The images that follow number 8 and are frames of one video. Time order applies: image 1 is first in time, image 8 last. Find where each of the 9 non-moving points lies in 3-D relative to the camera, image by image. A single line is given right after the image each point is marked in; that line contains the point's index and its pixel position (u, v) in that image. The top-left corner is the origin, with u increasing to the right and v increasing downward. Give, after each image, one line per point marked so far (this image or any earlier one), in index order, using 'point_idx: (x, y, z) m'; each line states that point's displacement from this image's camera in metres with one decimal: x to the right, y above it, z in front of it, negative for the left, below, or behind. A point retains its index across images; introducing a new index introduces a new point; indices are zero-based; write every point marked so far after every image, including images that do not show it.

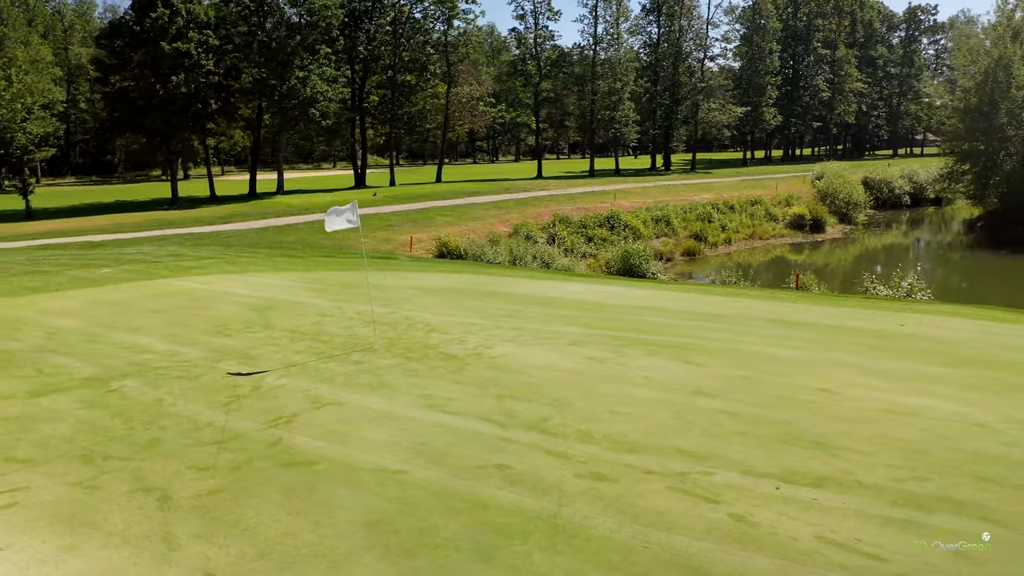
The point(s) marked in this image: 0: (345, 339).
0: (-1.5, -0.5, +7.8) m
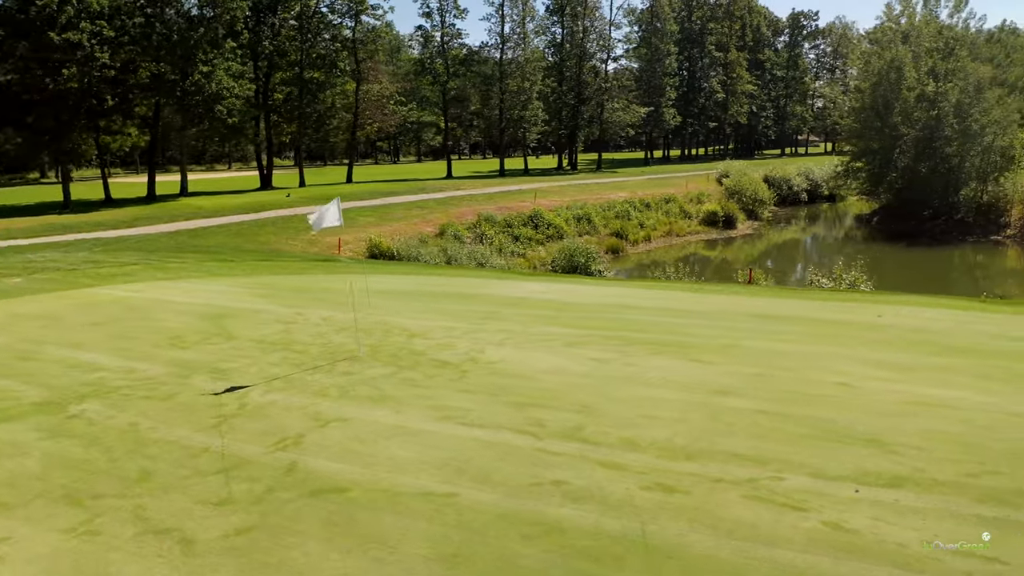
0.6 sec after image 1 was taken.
0: (-1.6, -0.5, +7.1) m
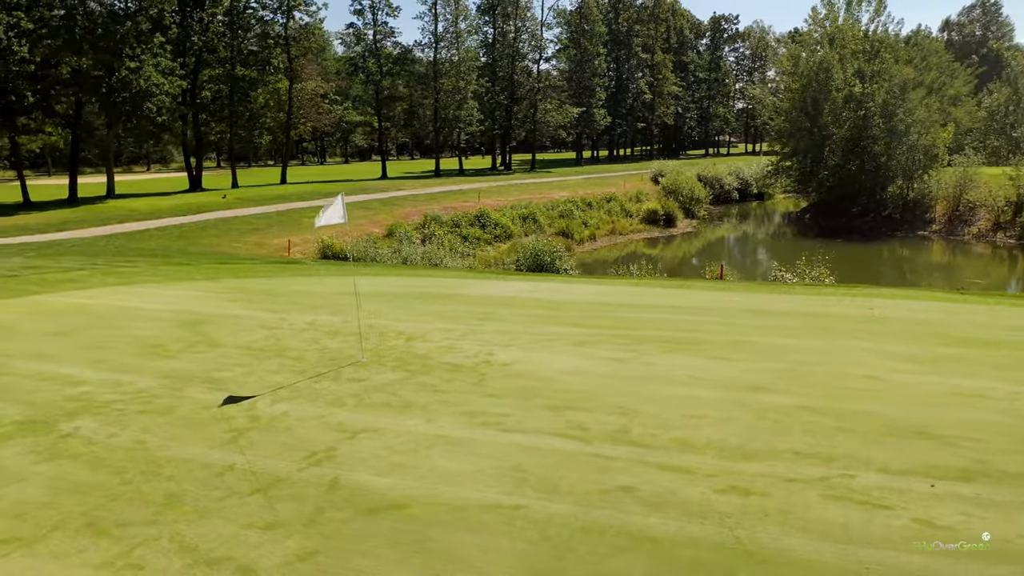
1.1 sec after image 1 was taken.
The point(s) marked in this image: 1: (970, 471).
0: (-1.5, -0.5, +6.7) m
1: (+2.4, -0.9, +4.3) m
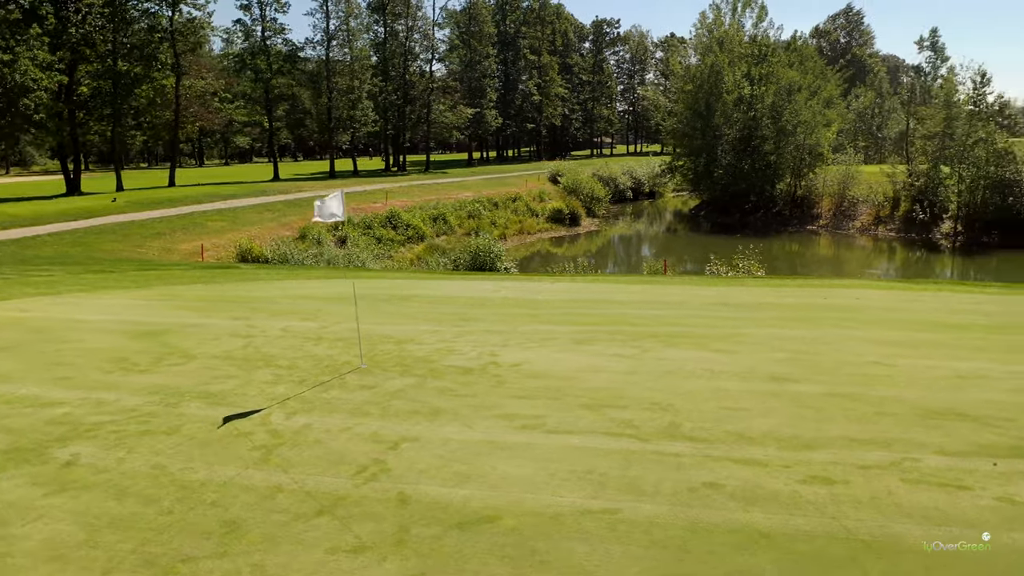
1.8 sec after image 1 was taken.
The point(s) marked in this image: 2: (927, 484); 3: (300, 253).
0: (-1.5, -0.6, +6.3) m
1: (+2.7, -0.9, +4.4) m
2: (+2.0, -1.0, +4.0) m
3: (-4.3, +0.7, +16.9) m
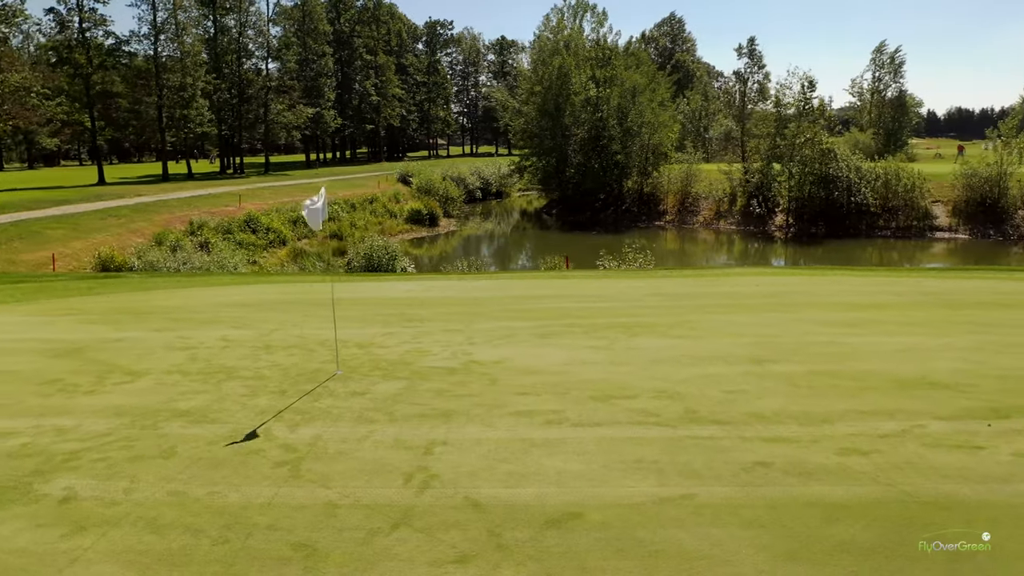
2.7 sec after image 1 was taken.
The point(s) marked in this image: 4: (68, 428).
0: (-1.6, -0.6, +5.9) m
1: (+2.9, -0.7, +4.9) m
2: (+2.3, -0.8, +4.3) m
3: (-6.6, +0.5, +15.7) m
4: (-2.5, -0.8, +4.7) m
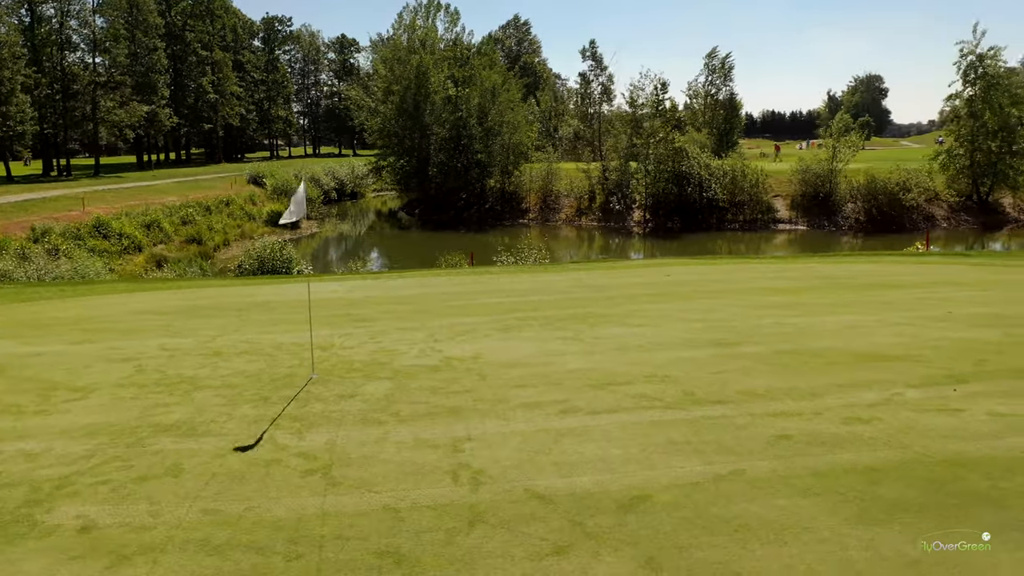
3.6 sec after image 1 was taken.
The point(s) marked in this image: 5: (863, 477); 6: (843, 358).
0: (-1.7, -0.6, +5.5) m
1: (+2.9, -0.6, +5.4) m
2: (+2.4, -0.7, +4.7) m
3: (-8.5, +0.3, +14.2) m
4: (-2.4, -0.8, +4.2) m
5: (+1.6, -0.9, +3.9) m
6: (+2.3, -0.5, +5.8) m
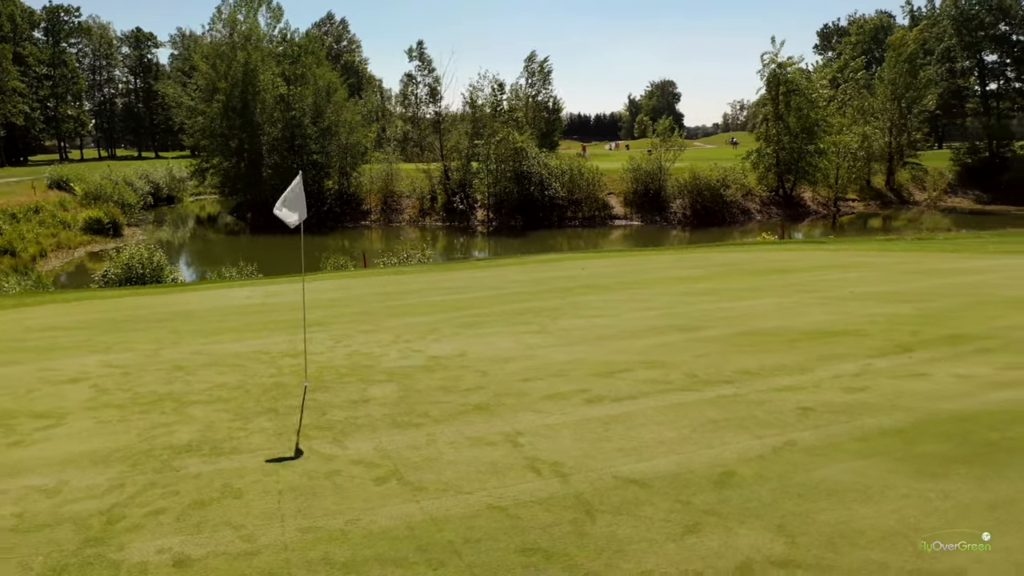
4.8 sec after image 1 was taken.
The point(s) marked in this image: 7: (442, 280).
0: (-1.7, -0.6, +5.1) m
1: (+2.8, -0.4, +6.0) m
2: (+2.5, -0.6, +5.3) m
3: (-10.2, -0.1, +12.0) m
4: (-2.0, -0.9, +3.7) m
5: (+2.0, -0.8, +4.2) m
6: (+2.2, -0.4, +6.3) m
7: (-0.9, +0.1, +9.6) m
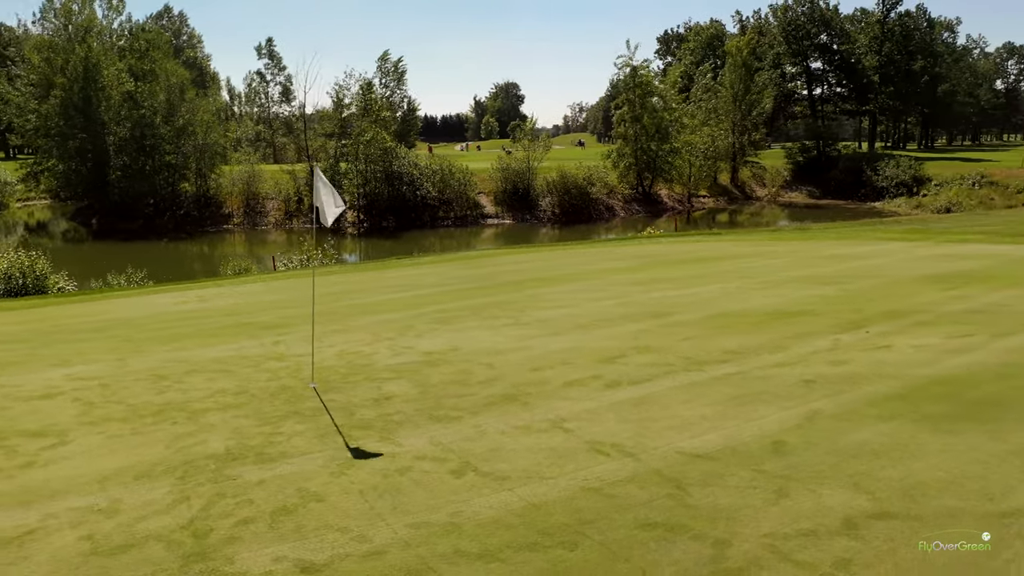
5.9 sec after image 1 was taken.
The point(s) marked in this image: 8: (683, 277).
0: (-1.6, -0.6, +4.8) m
1: (+2.7, -0.3, +6.6) m
2: (+2.5, -0.4, +5.8) m
3: (-11.3, -0.4, +10.1) m
4: (-1.6, -0.9, +3.3) m
5: (+2.2, -0.6, +4.7) m
6: (+2.0, -0.2, +6.7) m
7: (-1.6, +0.1, +9.4) m
8: (+1.8, +0.1, +8.6) m
